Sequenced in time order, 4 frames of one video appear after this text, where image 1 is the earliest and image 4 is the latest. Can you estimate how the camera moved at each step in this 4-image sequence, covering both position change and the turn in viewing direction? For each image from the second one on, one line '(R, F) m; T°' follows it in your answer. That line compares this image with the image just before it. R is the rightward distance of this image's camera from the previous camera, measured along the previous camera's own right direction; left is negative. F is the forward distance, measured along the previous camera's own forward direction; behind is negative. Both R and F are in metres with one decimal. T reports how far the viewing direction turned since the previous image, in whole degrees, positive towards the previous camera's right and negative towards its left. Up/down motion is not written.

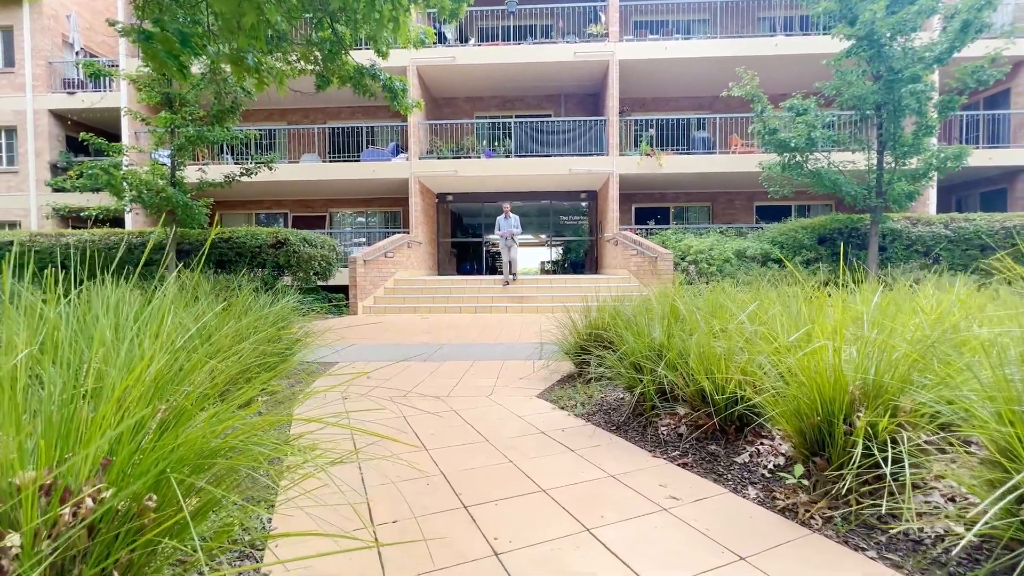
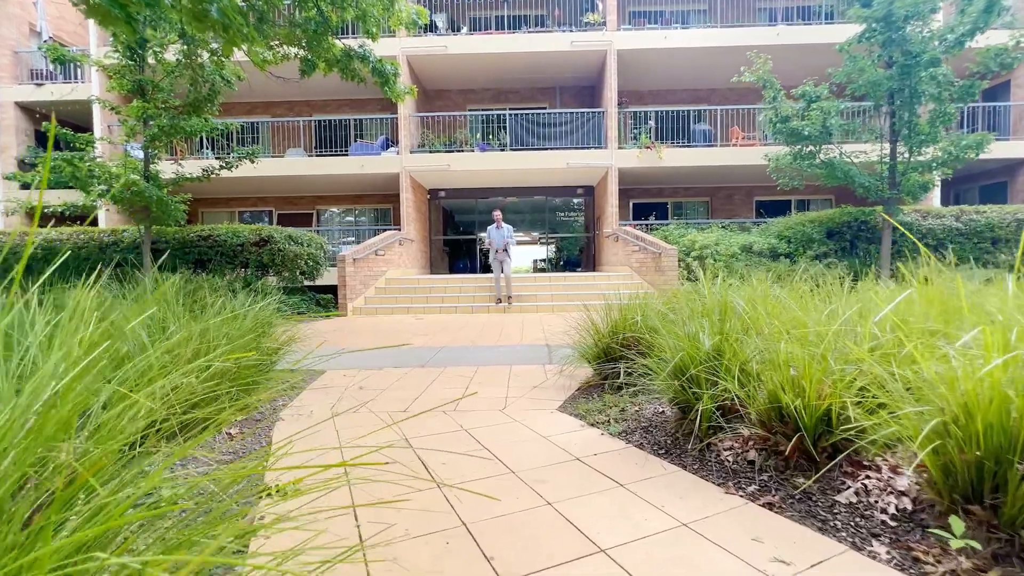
(-0.2, +0.4) m; +1°
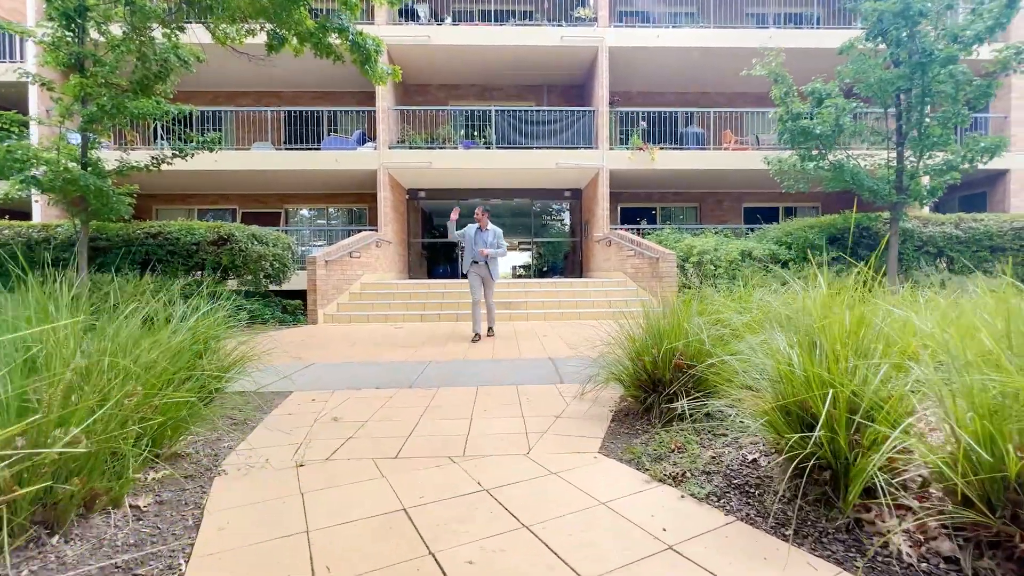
(-0.2, +0.6) m; +3°
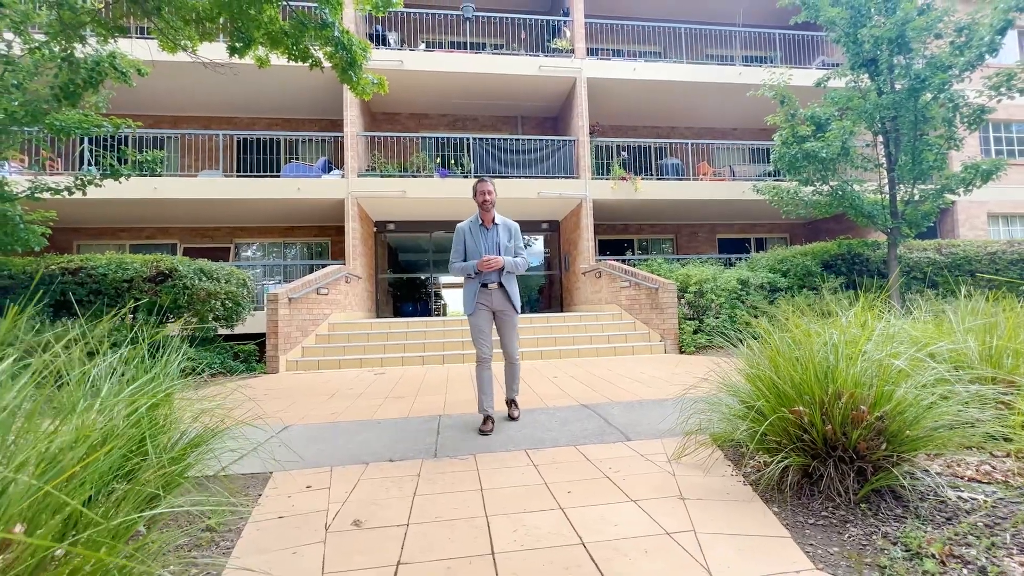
(-0.6, +0.7) m; +6°
